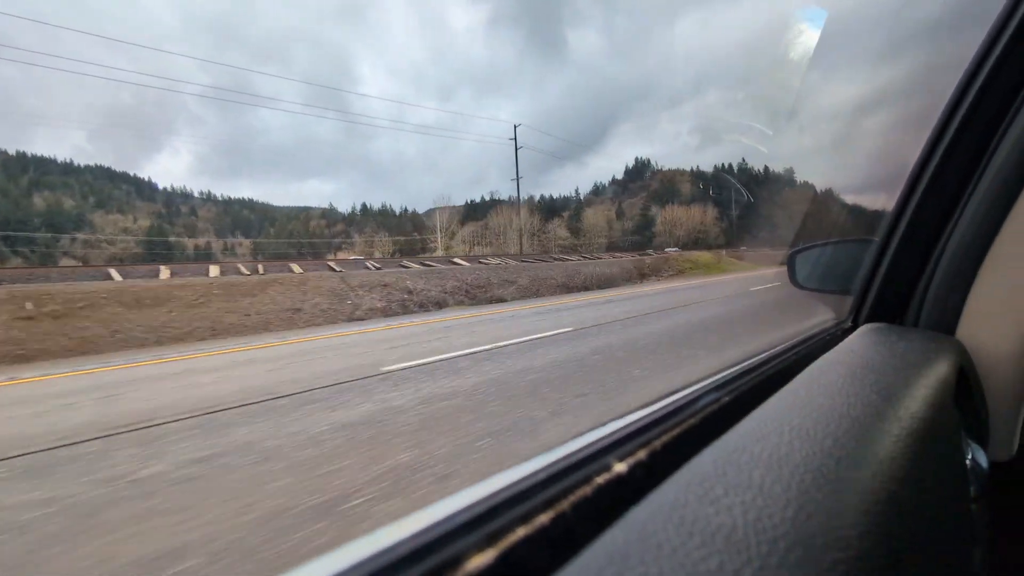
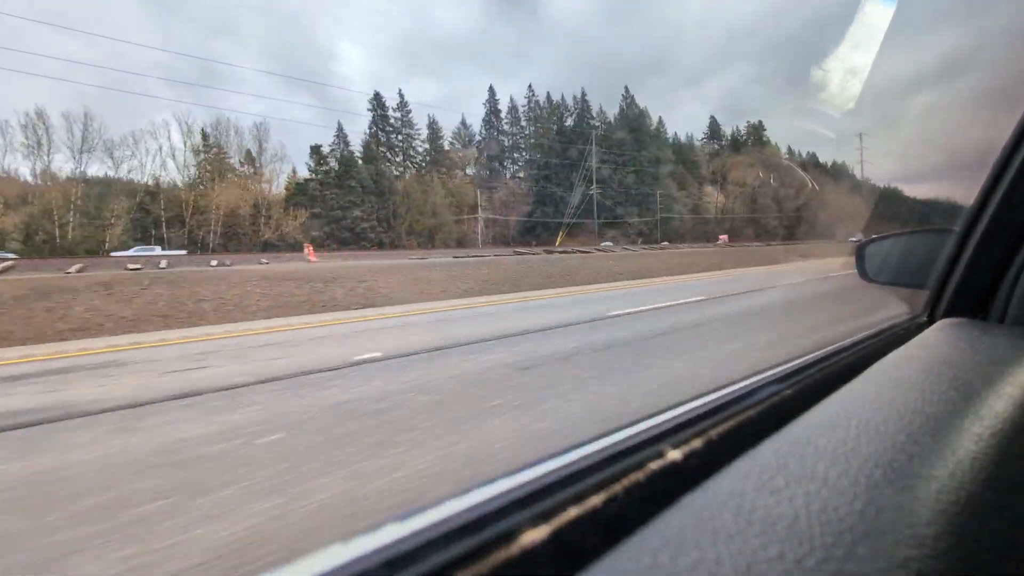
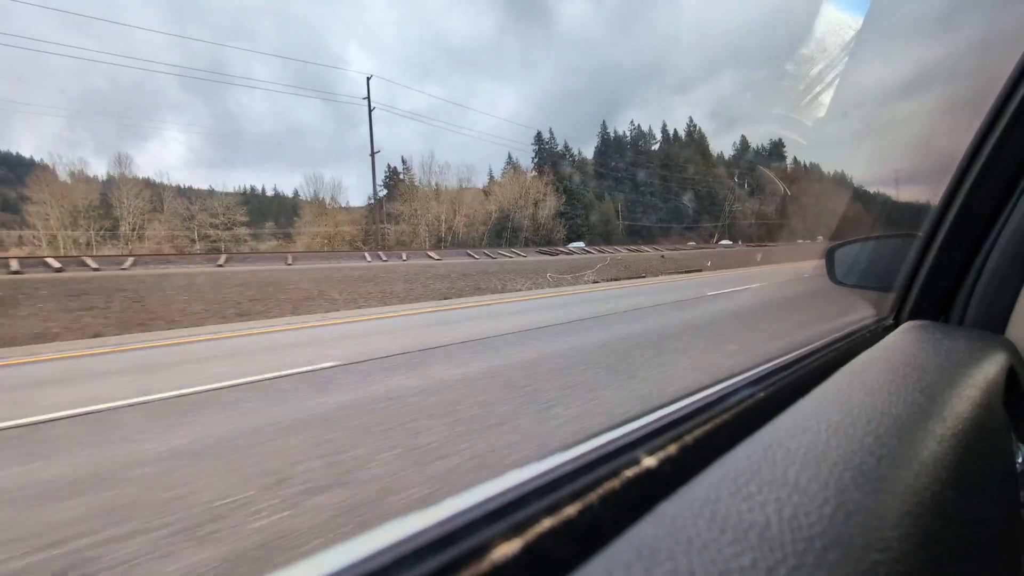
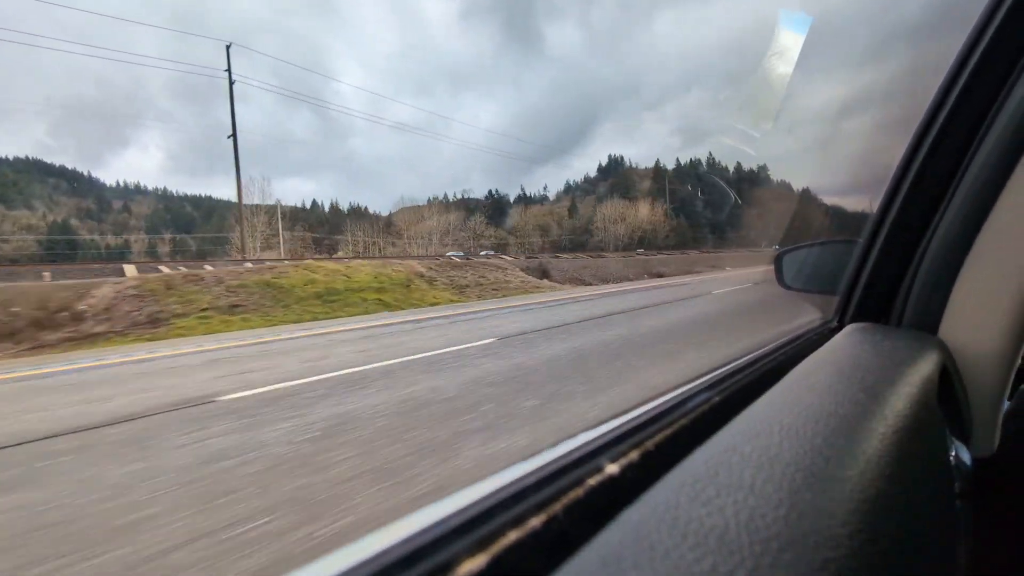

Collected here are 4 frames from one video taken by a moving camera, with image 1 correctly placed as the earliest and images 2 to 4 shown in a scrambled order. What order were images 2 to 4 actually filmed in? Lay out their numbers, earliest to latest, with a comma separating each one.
4, 3, 2
